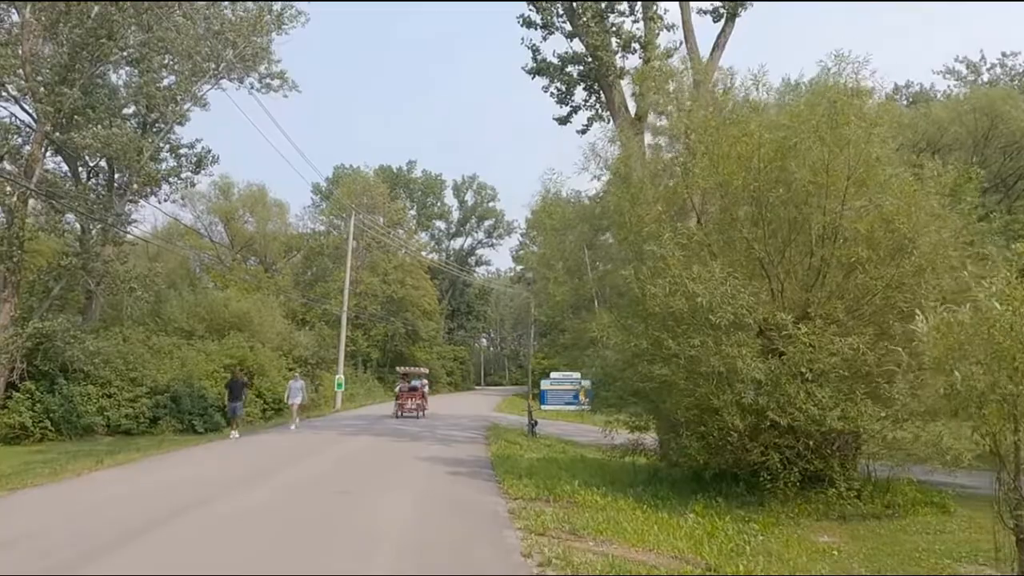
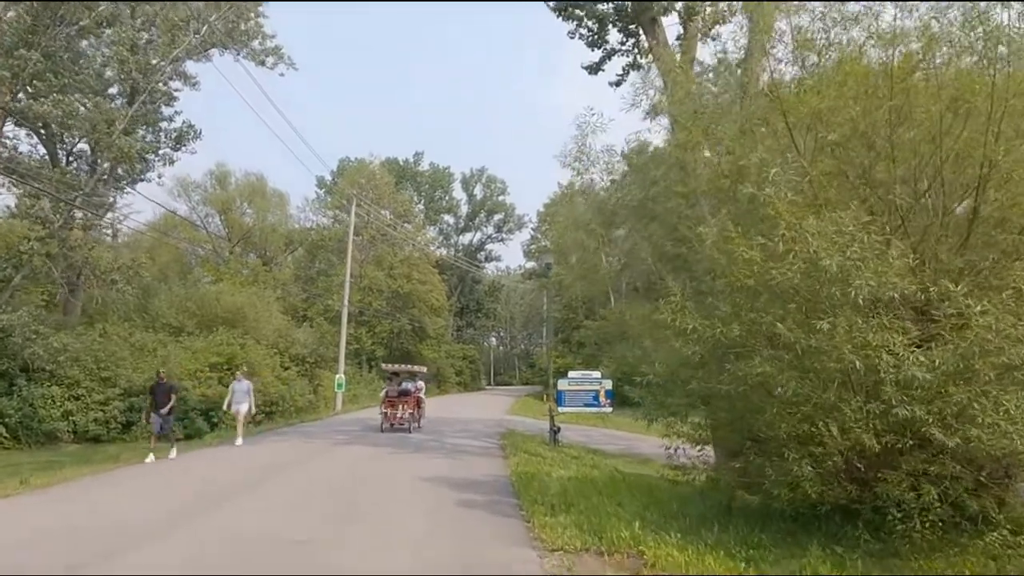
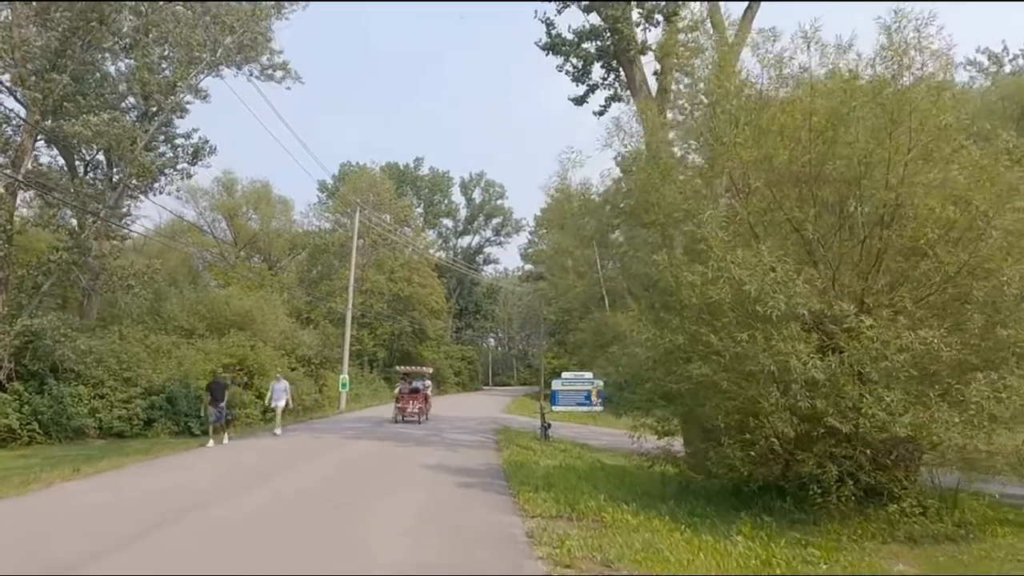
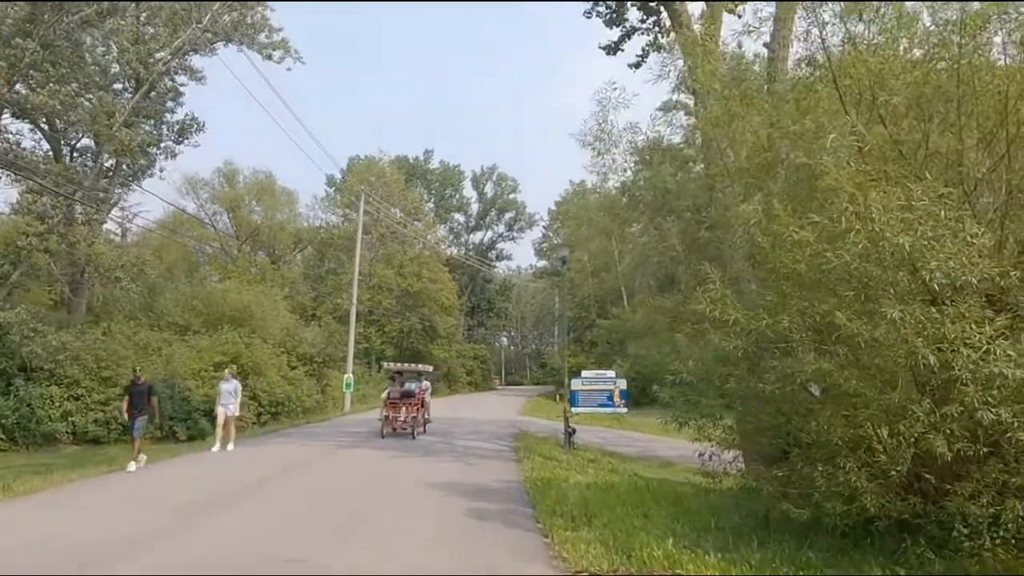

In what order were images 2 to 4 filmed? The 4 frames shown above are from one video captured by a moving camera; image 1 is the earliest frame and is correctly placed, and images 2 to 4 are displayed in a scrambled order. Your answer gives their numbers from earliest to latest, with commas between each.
3, 2, 4
